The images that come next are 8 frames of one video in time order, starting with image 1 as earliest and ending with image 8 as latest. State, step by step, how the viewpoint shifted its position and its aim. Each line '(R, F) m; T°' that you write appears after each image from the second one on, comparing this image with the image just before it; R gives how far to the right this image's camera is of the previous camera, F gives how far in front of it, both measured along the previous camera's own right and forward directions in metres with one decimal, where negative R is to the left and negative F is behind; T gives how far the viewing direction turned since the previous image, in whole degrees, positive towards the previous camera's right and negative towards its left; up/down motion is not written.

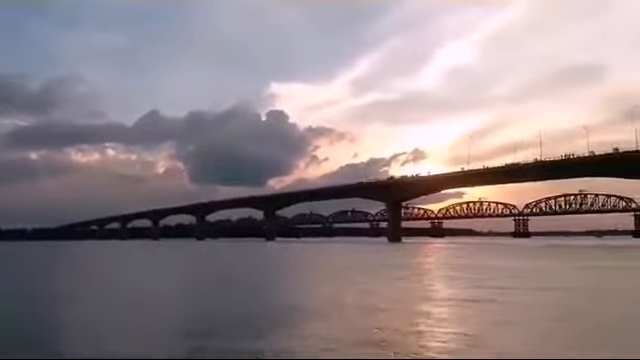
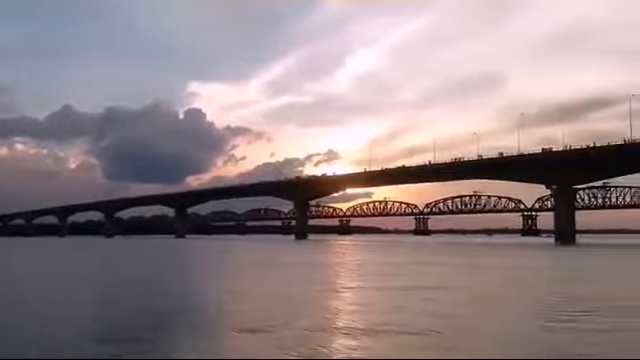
(+1.3, -1.1) m; +6°
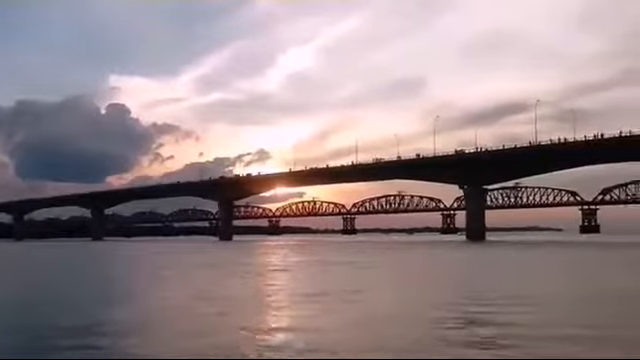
(+1.1, -0.1) m; +5°
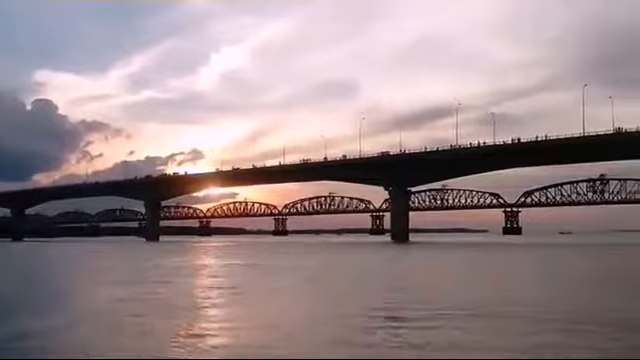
(+0.9, +0.1) m; +5°
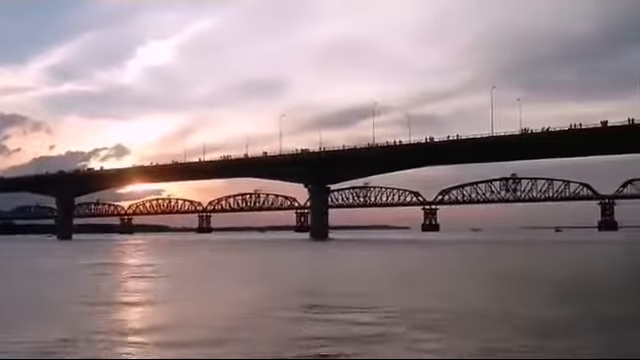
(+0.9, -0.3) m; +6°
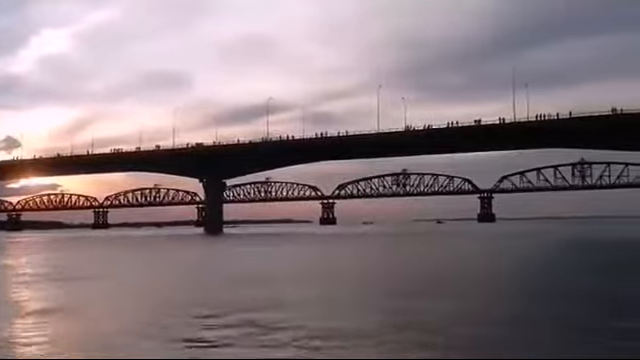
(+1.2, -0.6) m; +8°
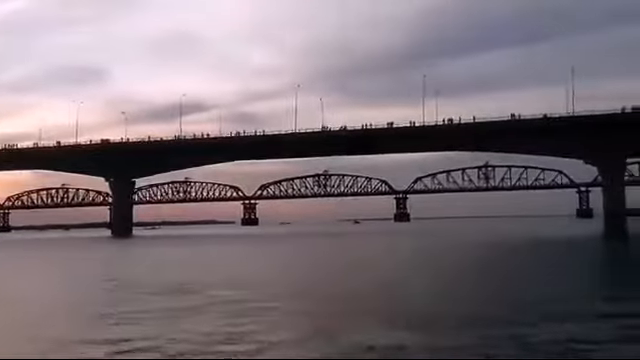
(+1.3, +0.1) m; +6°
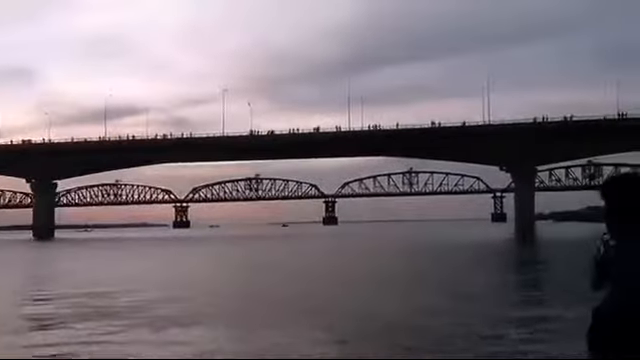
(+0.8, -0.4) m; +5°
